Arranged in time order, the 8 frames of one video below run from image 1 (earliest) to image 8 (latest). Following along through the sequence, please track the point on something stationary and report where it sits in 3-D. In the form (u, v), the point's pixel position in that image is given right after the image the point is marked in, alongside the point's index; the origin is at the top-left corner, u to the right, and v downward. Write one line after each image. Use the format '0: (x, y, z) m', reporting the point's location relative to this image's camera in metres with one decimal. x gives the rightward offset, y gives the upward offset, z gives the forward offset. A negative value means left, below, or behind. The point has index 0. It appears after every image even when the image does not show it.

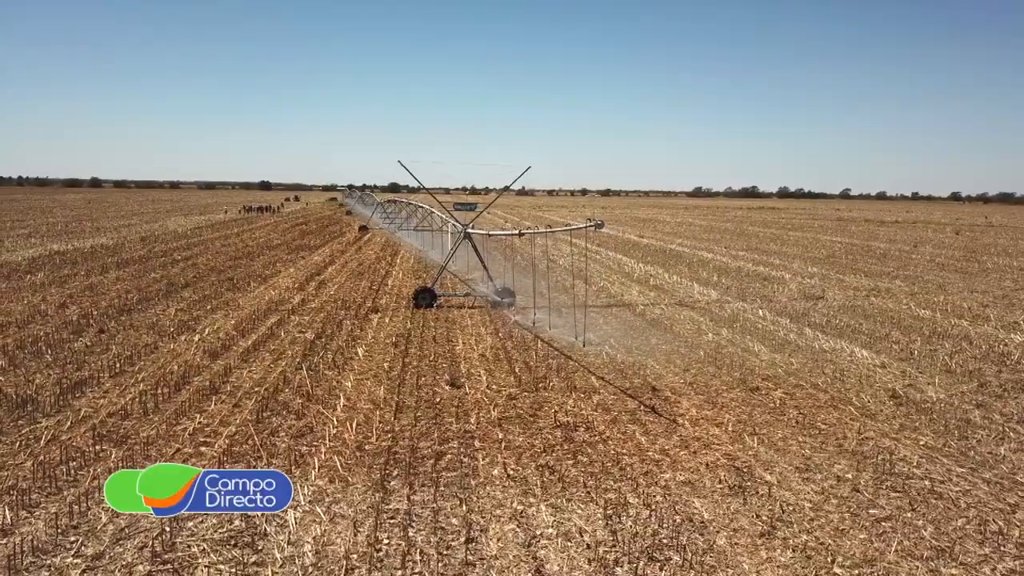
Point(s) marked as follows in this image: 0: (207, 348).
0: (-6.0, -1.2, +12.5) m
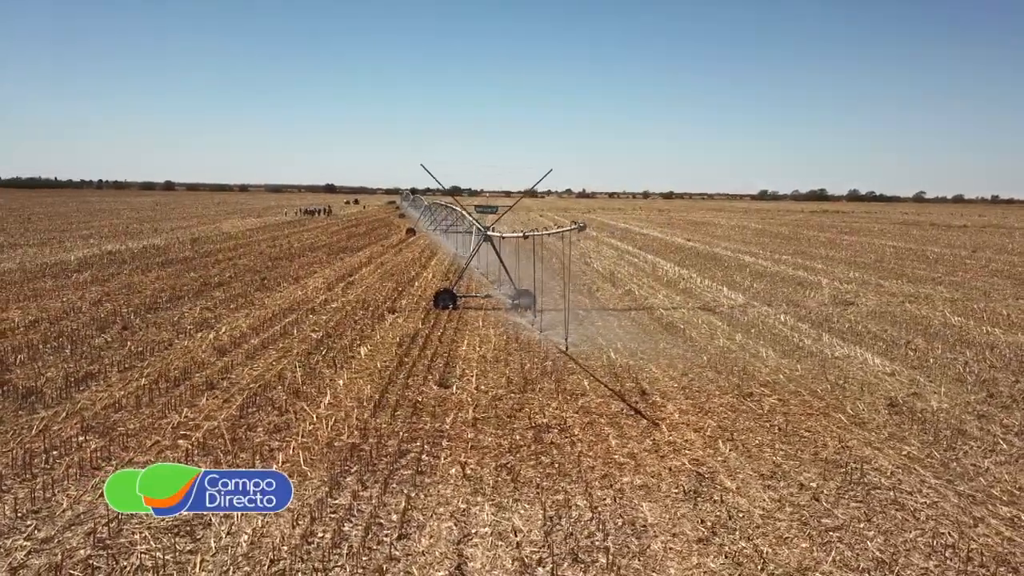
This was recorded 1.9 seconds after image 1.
0: (-6.0, -1.2, +12.9) m
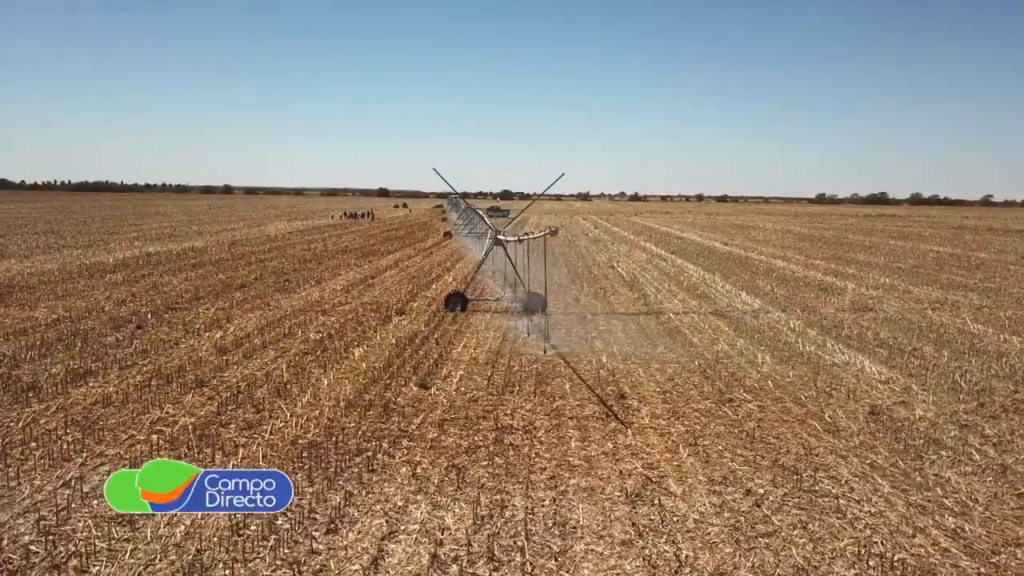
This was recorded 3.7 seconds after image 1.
0: (-6.1, -1.2, +13.3) m
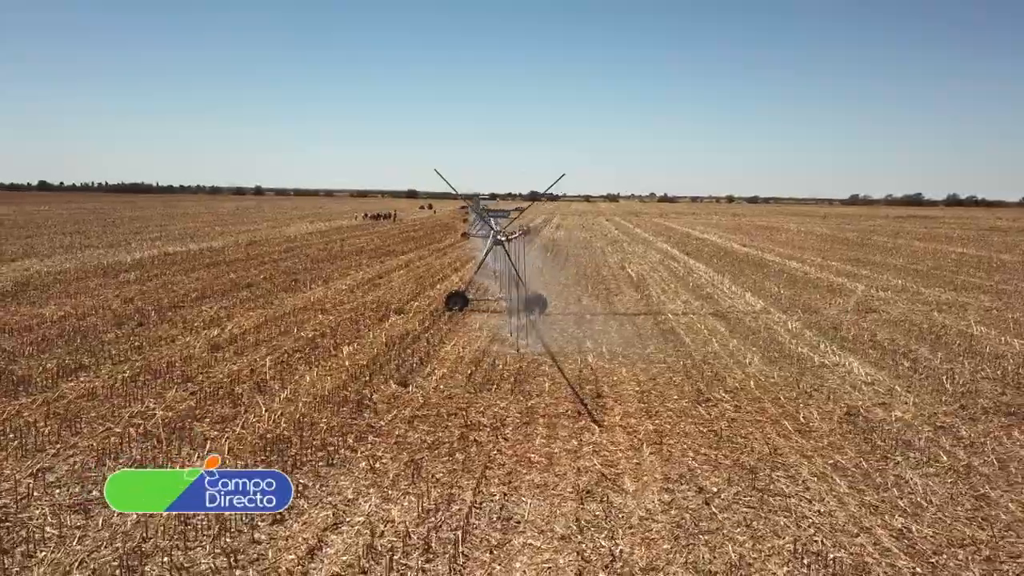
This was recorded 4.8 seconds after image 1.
0: (-6.3, -1.1, +13.5) m
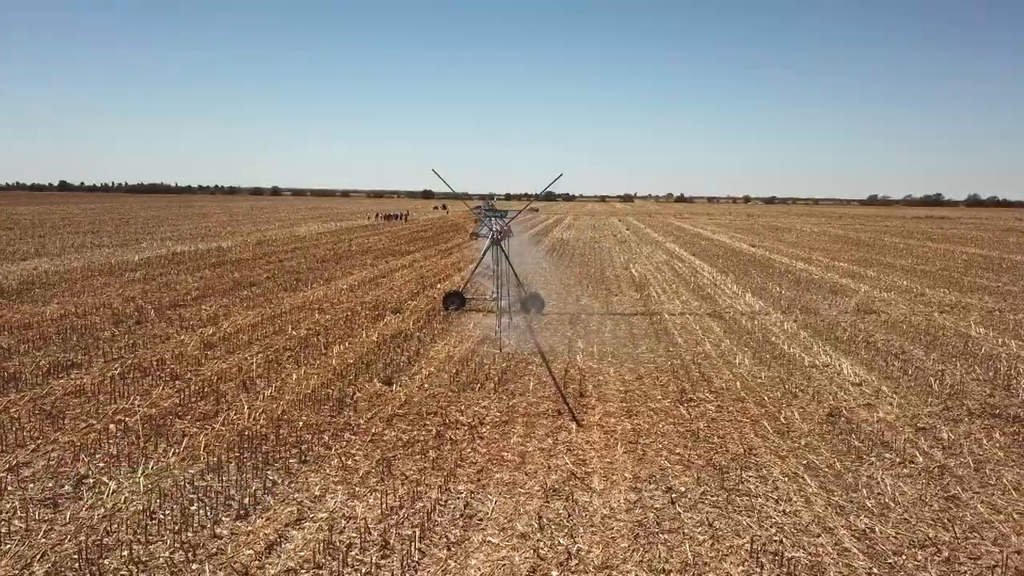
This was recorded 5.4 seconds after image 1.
0: (-6.5, -1.1, +13.7) m
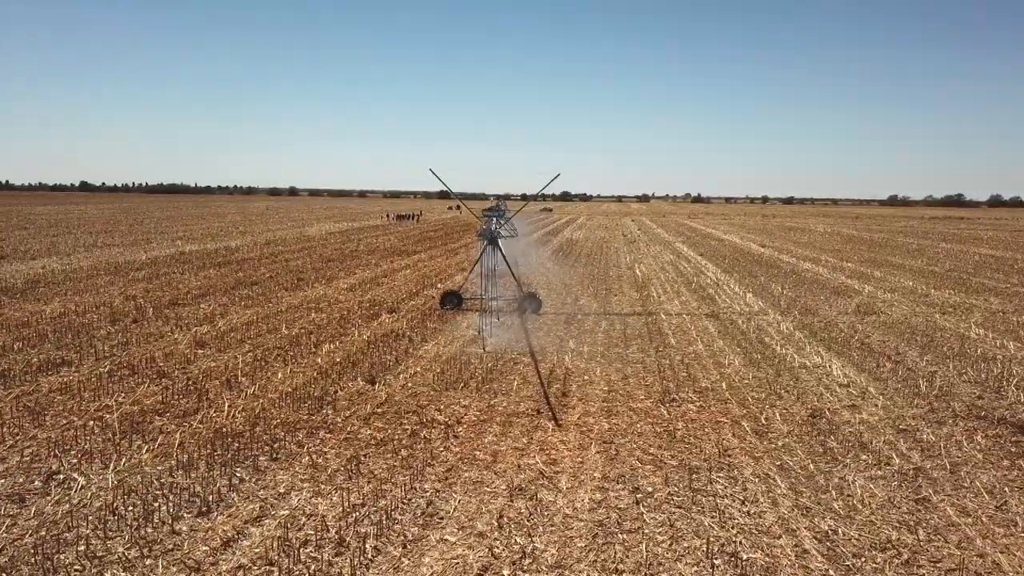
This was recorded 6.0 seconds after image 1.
0: (-6.7, -1.1, +13.8) m
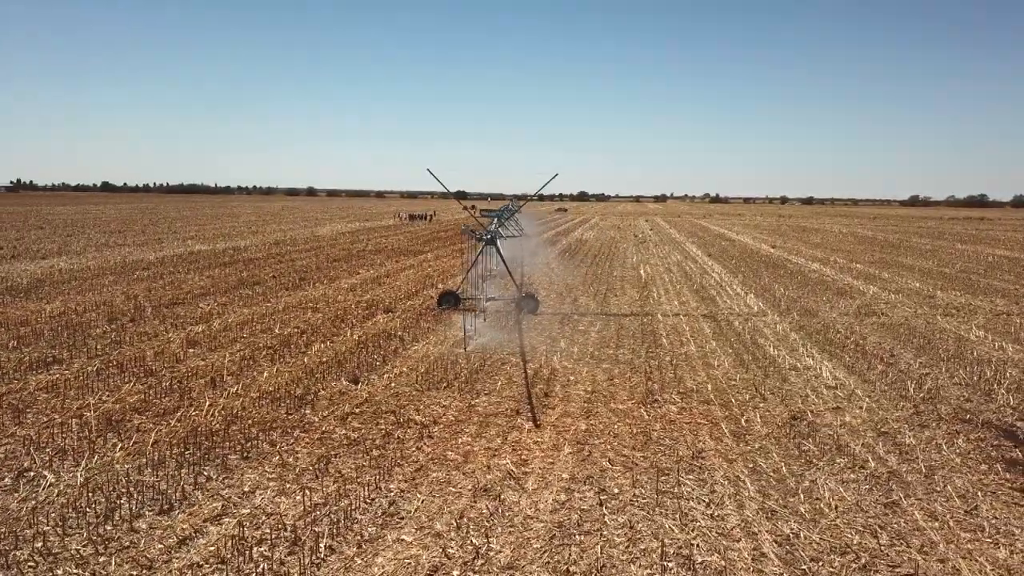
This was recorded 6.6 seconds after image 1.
0: (-6.9, -1.1, +13.9) m
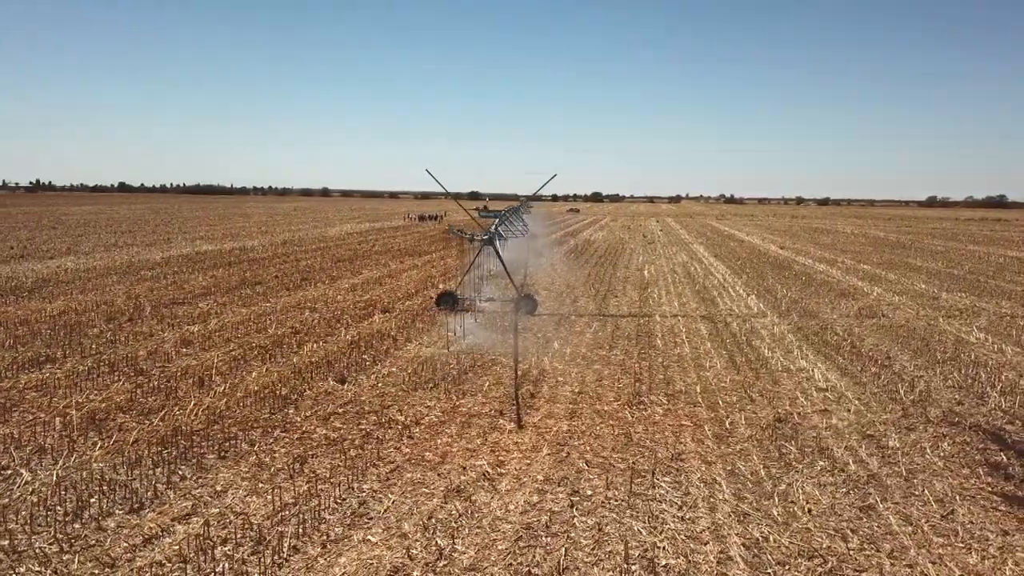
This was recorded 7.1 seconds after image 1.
0: (-7.1, -1.1, +13.9) m
